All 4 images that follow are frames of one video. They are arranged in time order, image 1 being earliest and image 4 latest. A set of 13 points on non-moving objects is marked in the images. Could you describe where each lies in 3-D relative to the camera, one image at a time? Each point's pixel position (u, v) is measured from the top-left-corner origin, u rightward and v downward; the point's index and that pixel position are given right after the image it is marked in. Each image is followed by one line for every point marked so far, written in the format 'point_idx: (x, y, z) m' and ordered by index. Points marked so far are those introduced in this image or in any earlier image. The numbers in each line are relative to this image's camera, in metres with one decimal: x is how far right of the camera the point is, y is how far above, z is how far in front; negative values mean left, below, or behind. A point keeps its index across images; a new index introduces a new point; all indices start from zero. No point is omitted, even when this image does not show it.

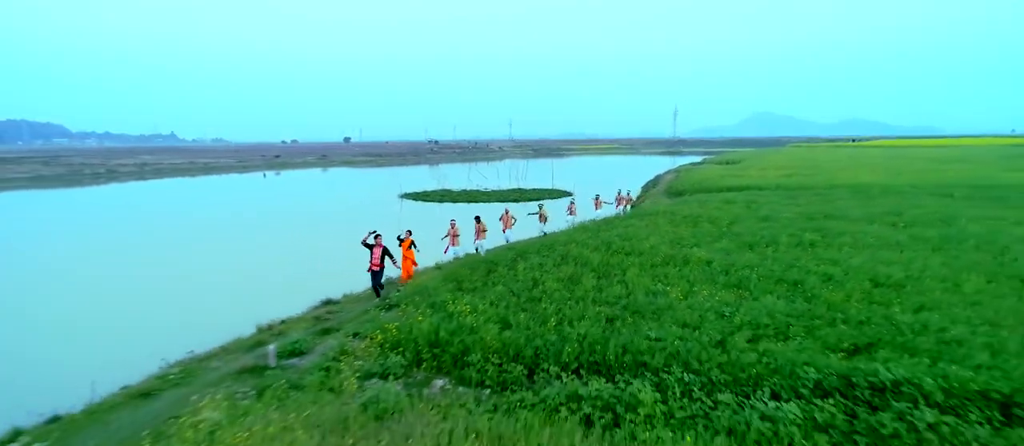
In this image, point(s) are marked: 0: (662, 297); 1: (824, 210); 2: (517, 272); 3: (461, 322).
0: (+1.7, -0.8, +6.9) m
1: (+7.1, +0.3, +14.1) m
2: (+0.2, -0.7, +8.3) m
3: (-0.4, -1.0, +6.2) m
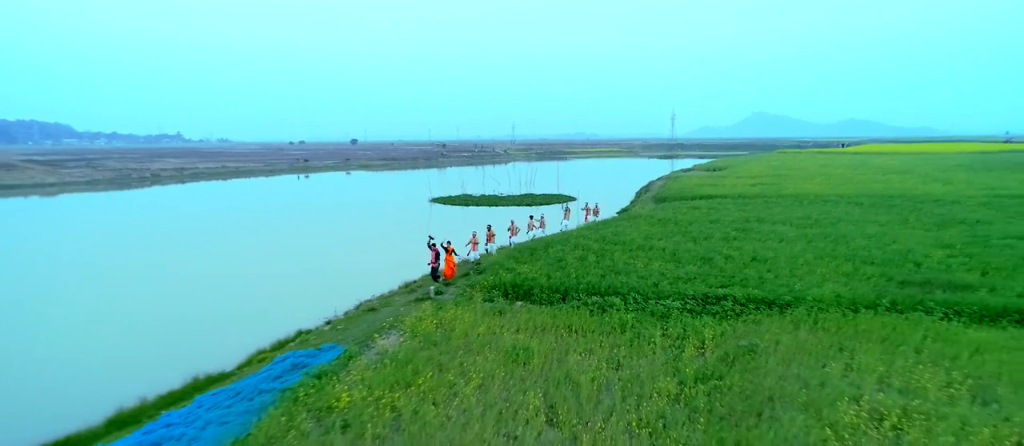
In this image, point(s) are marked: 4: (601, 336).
0: (+2.5, -0.8, +12.6) m
1: (+7.8, +0.3, +19.8) m
2: (+1.0, -0.7, +14.0) m
3: (+0.4, -1.0, +11.9) m
4: (+1.3, -1.6, +8.8) m
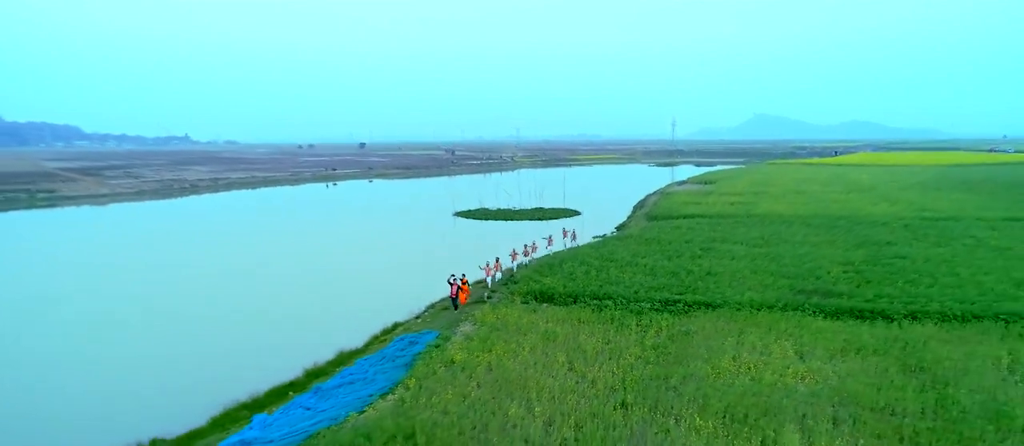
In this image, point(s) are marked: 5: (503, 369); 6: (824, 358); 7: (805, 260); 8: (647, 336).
0: (+3.2, -1.6, +18.0) m
1: (+8.6, -0.5, +25.2) m
2: (+1.7, -1.5, +19.5) m
3: (+1.1, -1.8, +17.4) m
4: (+2.0, -2.3, +14.3) m
5: (-0.1, -2.7, +11.7) m
6: (+5.8, -2.5, +11.6) m
7: (+9.3, -1.2, +19.6) m
8: (+2.9, -2.4, +13.3) m
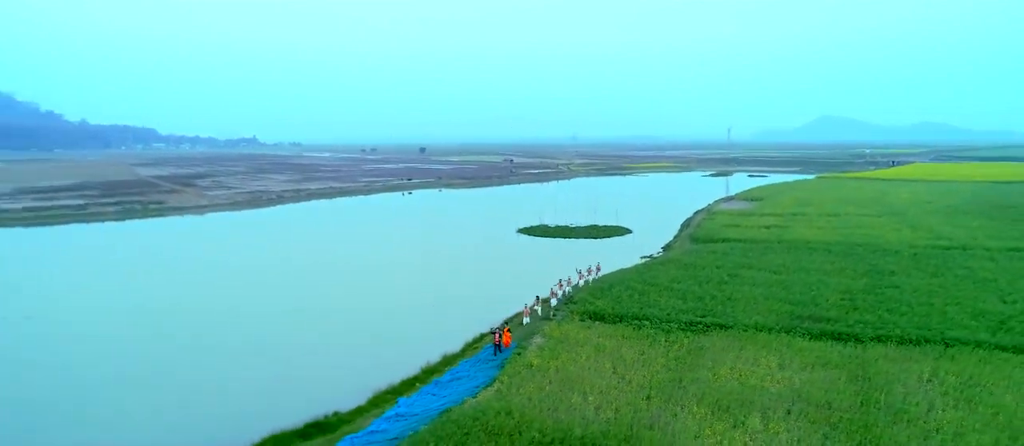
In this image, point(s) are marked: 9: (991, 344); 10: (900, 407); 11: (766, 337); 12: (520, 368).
0: (+5.4, -2.8, +22.8) m
1: (+11.4, -1.8, +29.6) m
2: (+4.0, -2.7, +24.4) m
3: (+3.2, -3.0, +22.3) m
4: (+3.8, -3.6, +19.2) m
5: (+1.5, -4.0, +16.8) m
6: (+7.4, -3.8, +16.2) m
7: (+11.5, -2.5, +23.9) m
8: (+4.6, -3.7, +18.1) m
9: (+13.1, -3.3, +17.2) m
10: (+8.5, -4.0, +13.7) m
11: (+7.6, -3.4, +18.7) m
12: (+0.2, -4.0, +17.1) m
